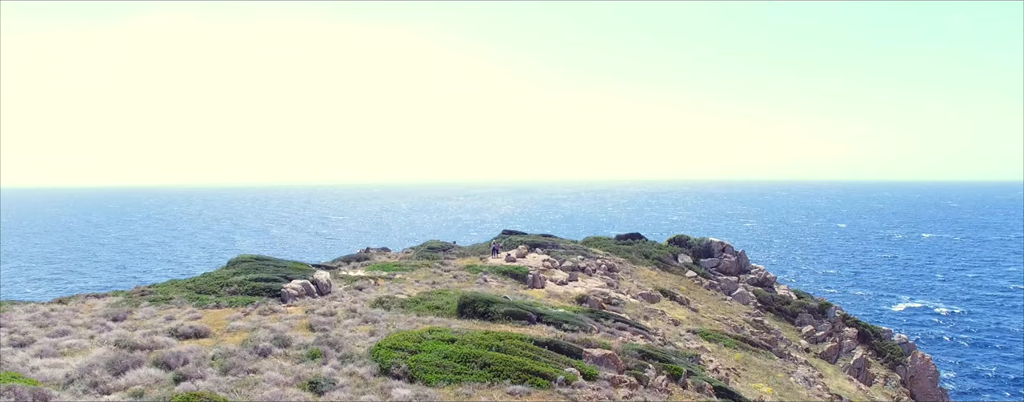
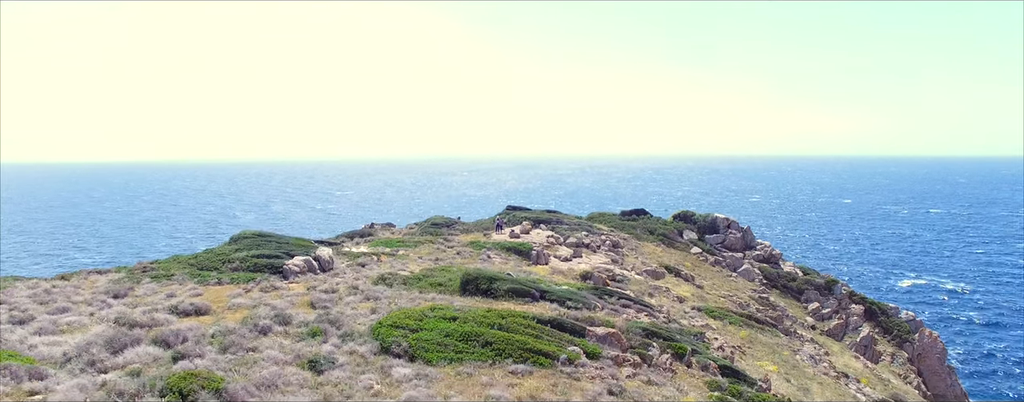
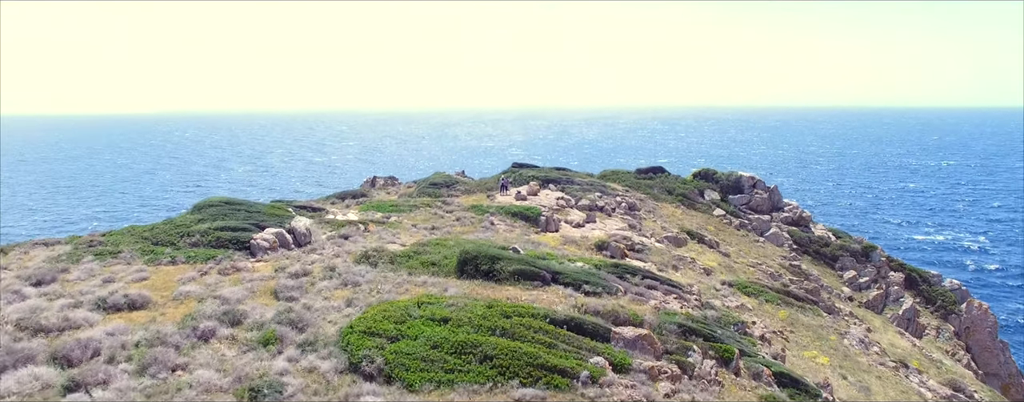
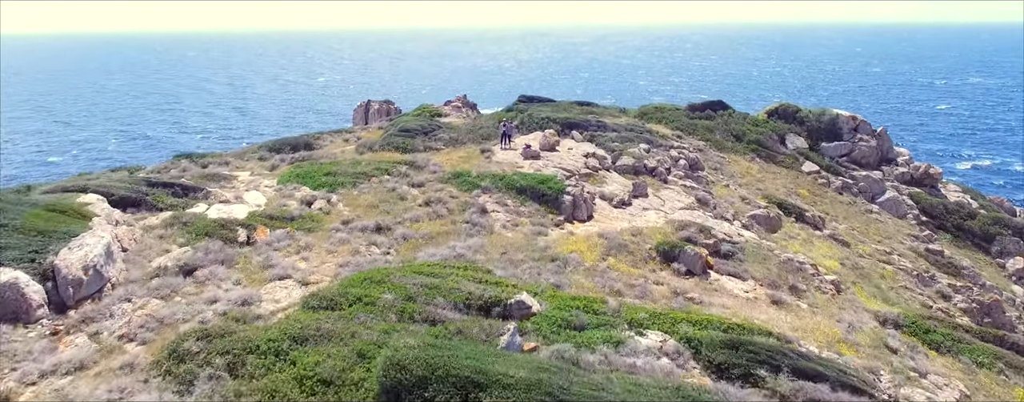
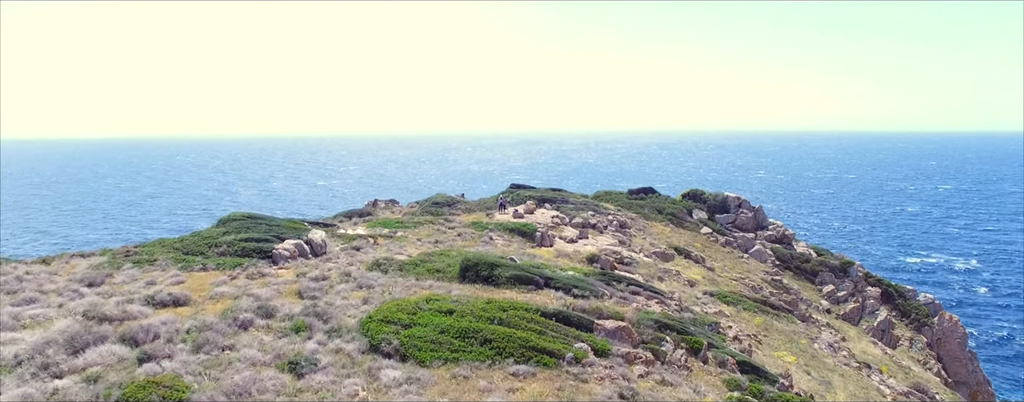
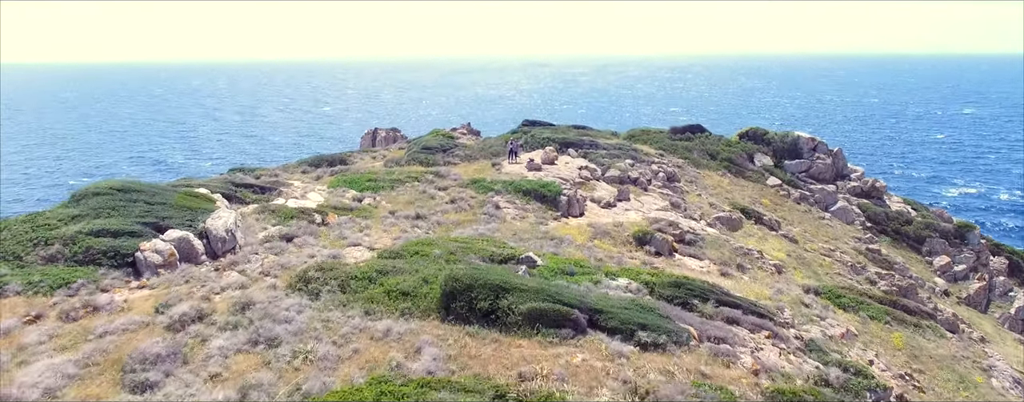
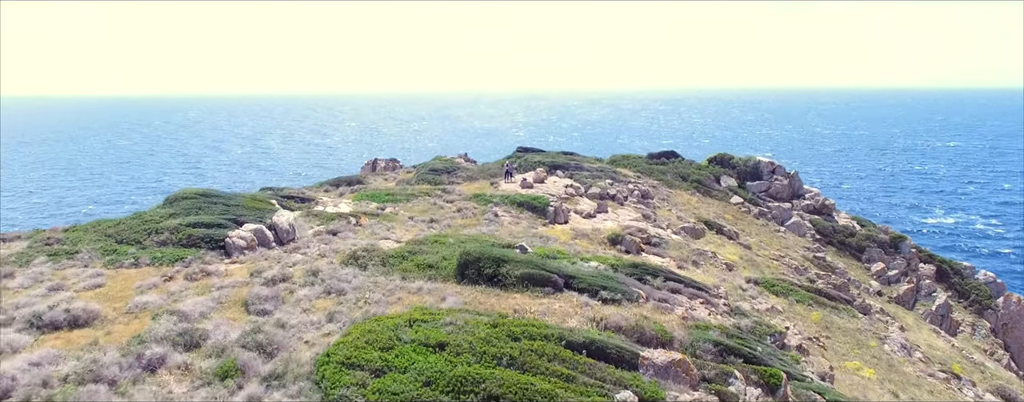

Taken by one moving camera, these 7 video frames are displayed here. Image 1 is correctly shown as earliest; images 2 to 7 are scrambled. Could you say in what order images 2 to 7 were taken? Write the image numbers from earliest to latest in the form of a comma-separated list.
2, 5, 3, 7, 6, 4
